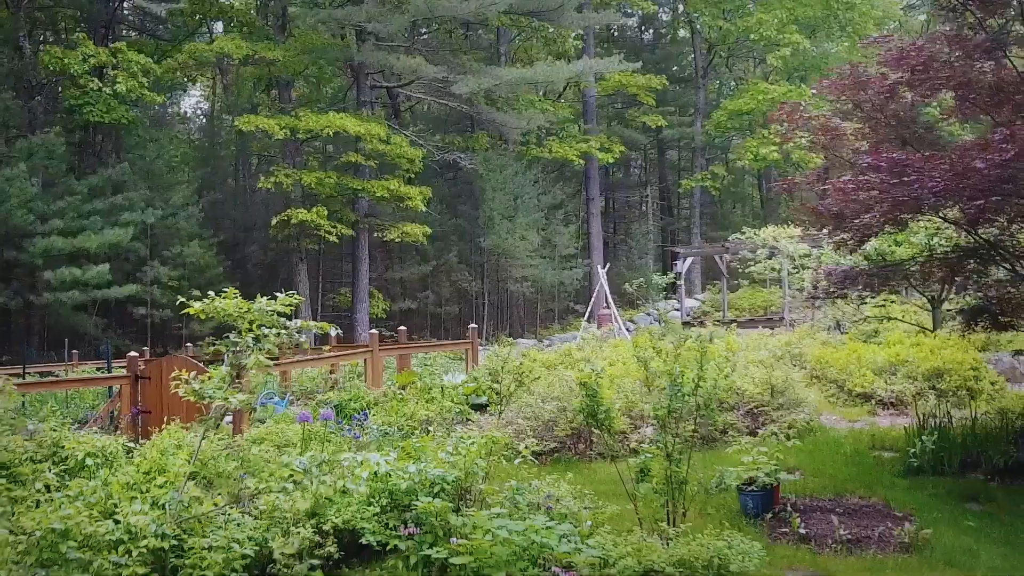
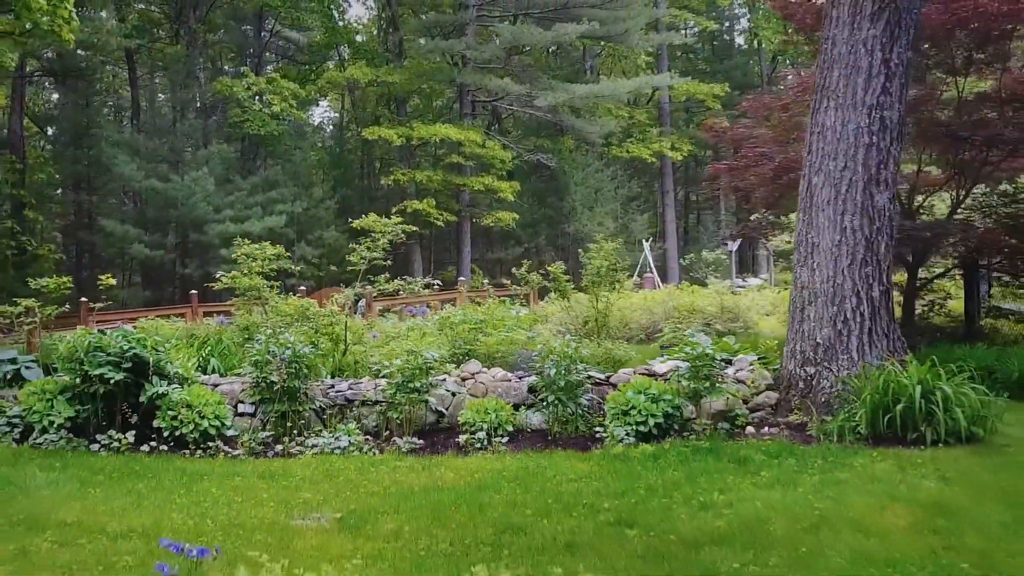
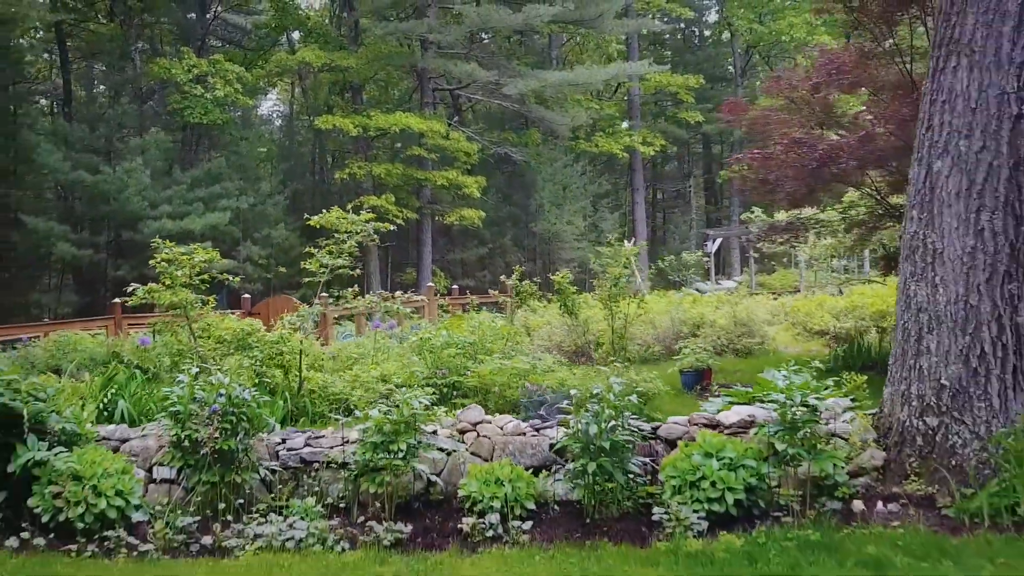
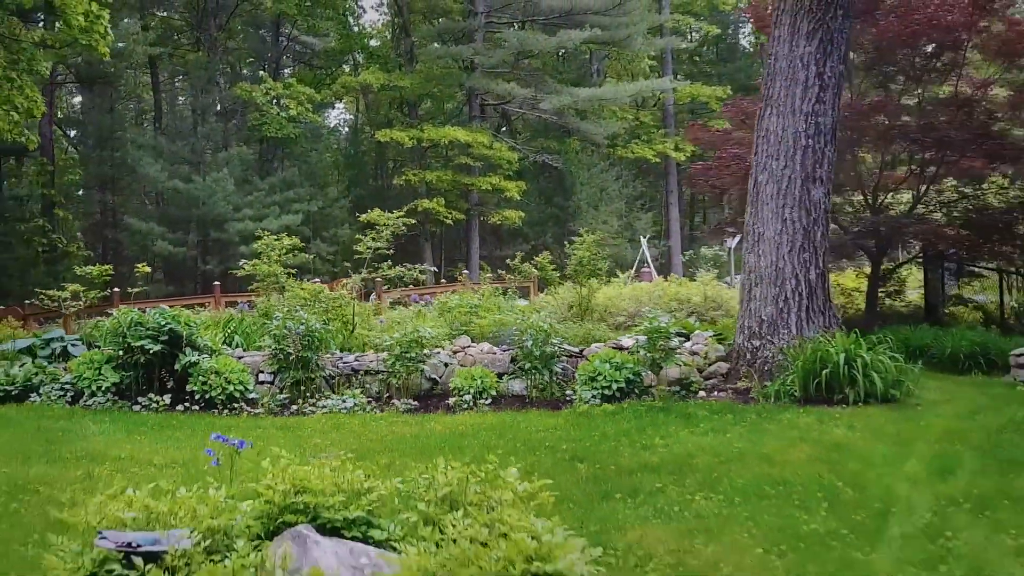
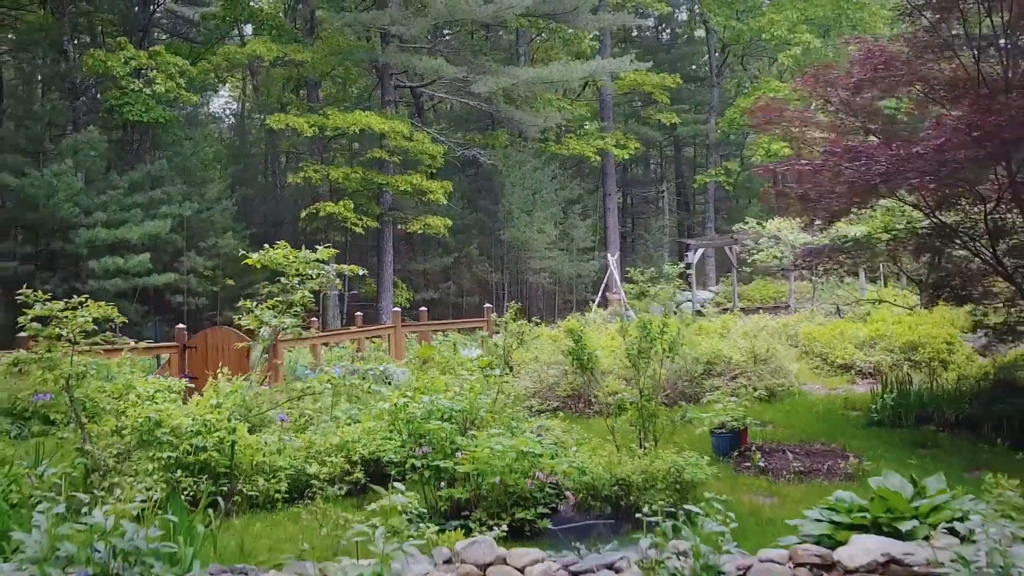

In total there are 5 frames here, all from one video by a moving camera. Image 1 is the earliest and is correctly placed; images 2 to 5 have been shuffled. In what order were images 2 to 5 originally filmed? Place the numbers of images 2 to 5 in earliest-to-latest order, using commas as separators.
5, 3, 2, 4
